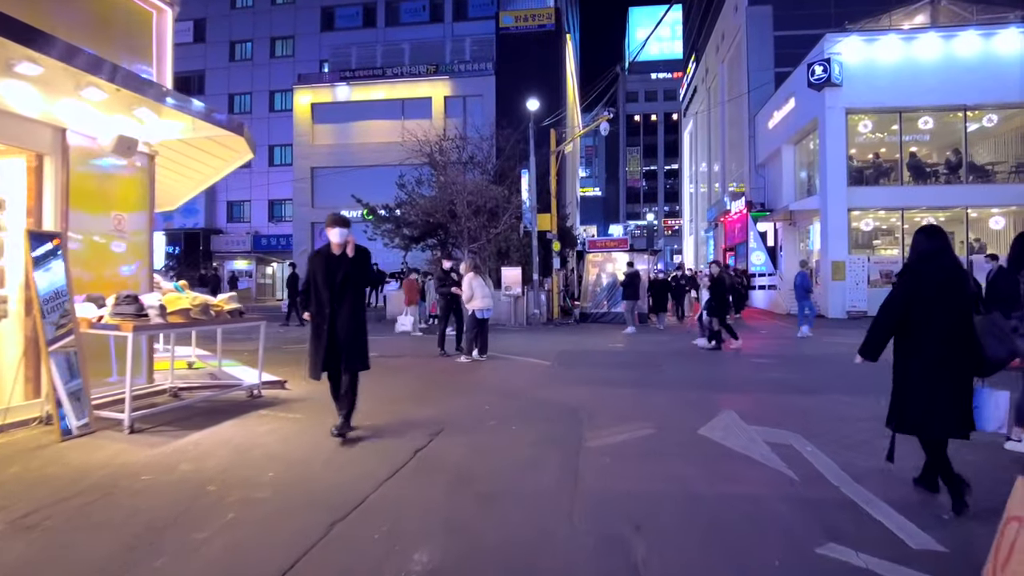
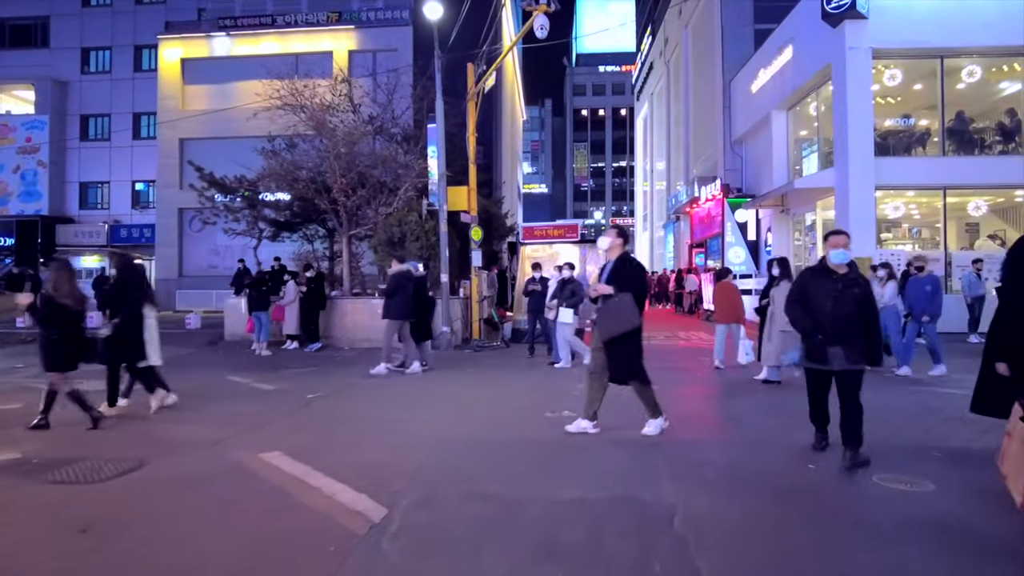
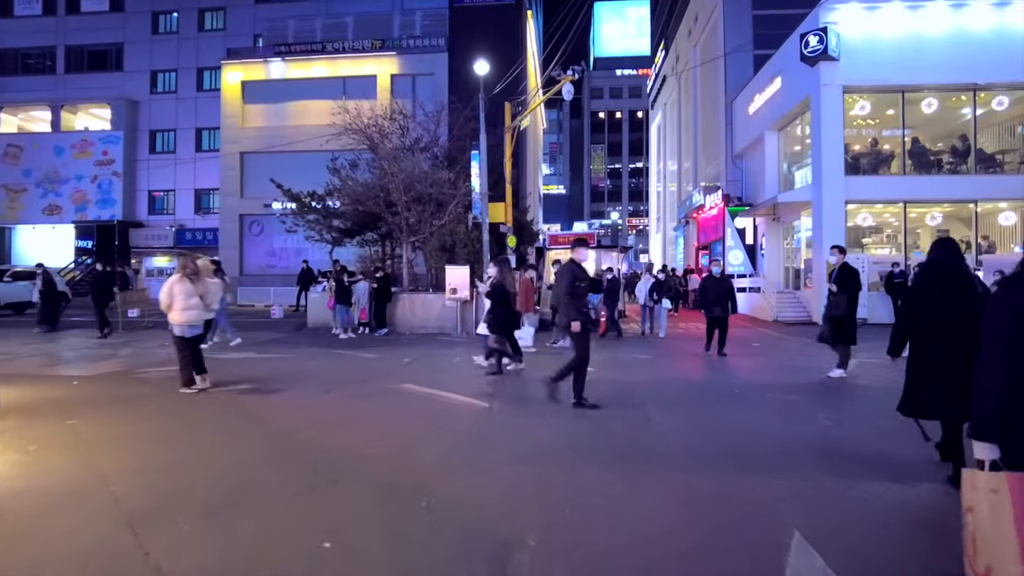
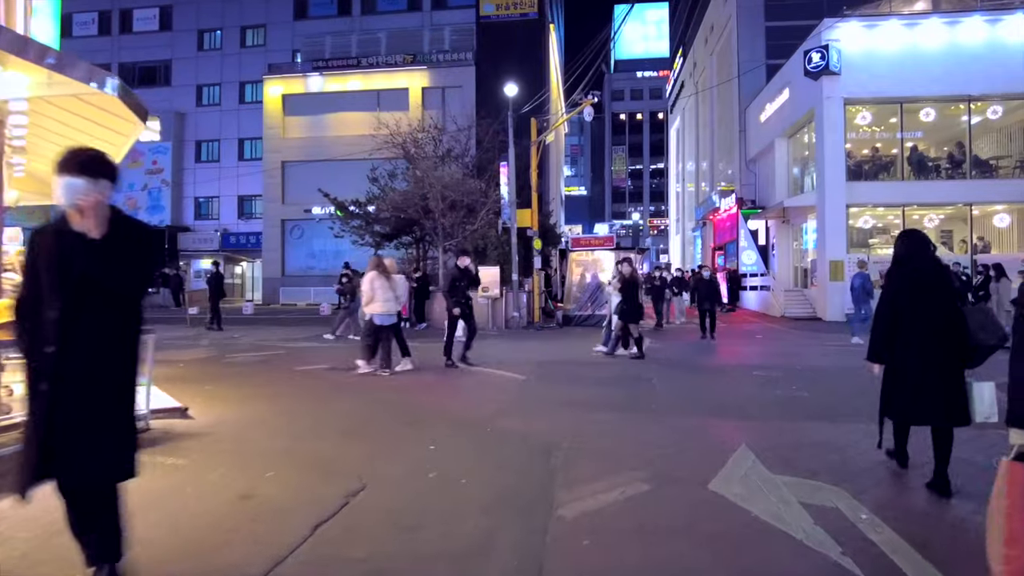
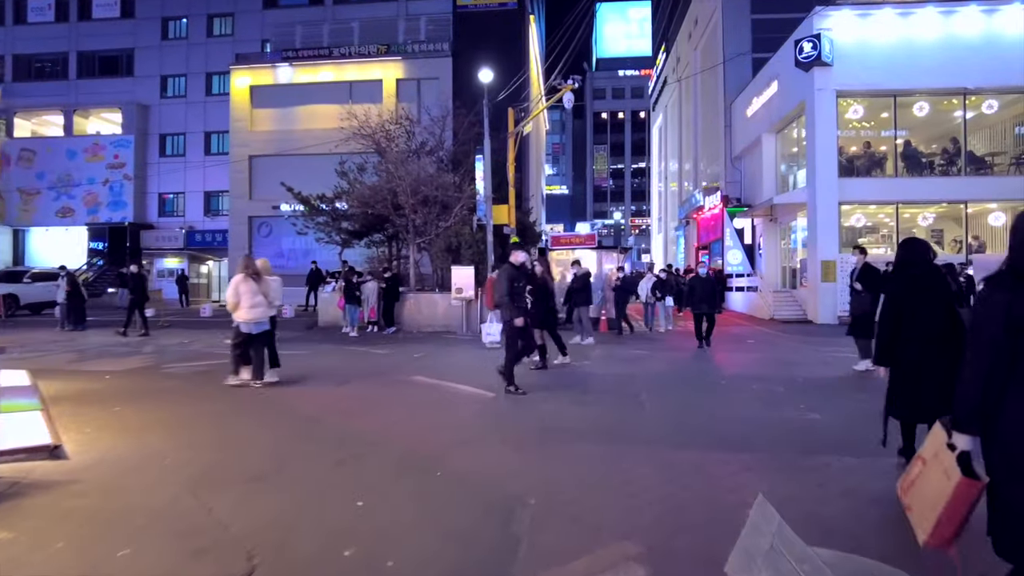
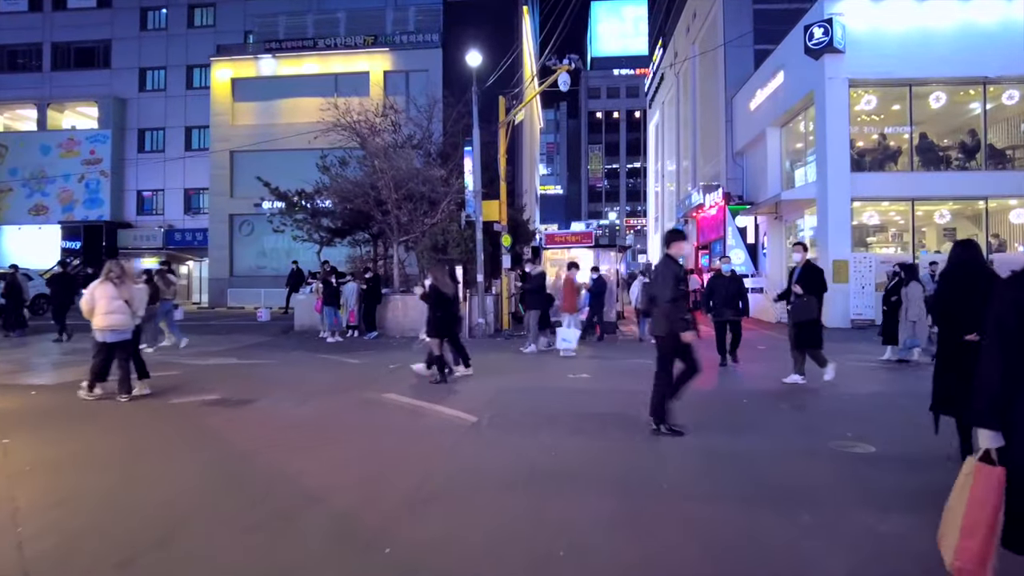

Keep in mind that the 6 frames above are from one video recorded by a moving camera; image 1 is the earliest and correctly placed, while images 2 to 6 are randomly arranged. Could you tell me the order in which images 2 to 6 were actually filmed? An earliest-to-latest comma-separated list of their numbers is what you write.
4, 5, 3, 6, 2
